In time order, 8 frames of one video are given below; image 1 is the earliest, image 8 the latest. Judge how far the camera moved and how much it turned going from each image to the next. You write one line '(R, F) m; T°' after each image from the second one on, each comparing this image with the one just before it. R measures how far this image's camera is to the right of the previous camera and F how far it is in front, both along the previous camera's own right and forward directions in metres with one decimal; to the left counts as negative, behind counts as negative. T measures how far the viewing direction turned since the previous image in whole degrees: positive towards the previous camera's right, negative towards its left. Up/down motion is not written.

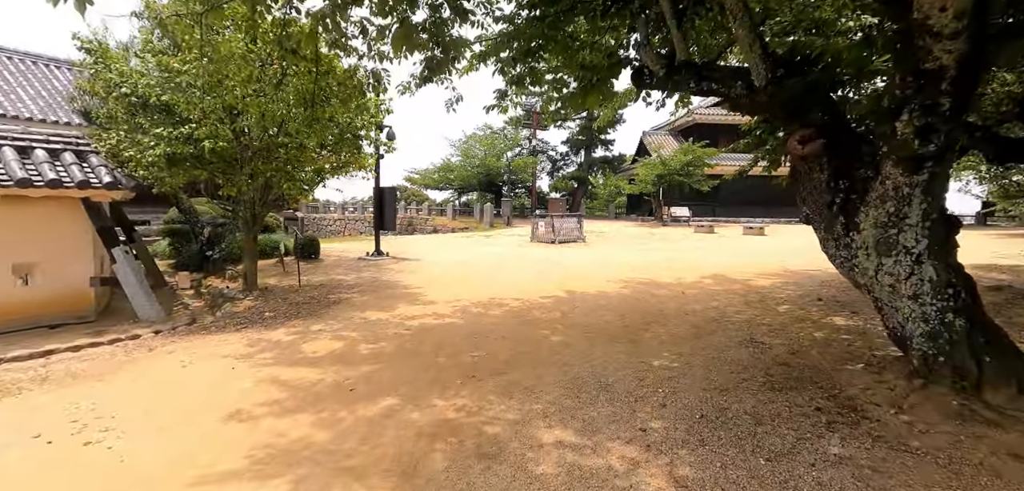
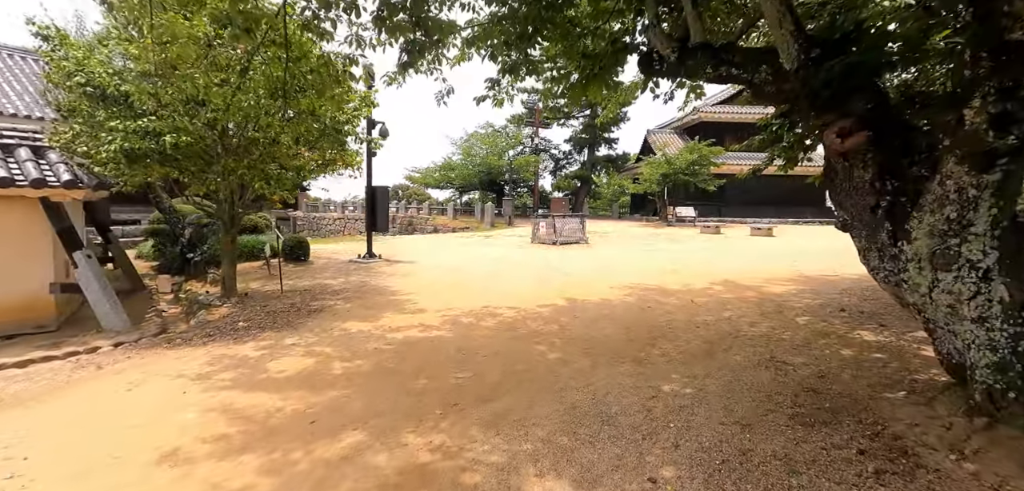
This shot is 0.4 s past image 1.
(+0.1, +0.5) m; 0°
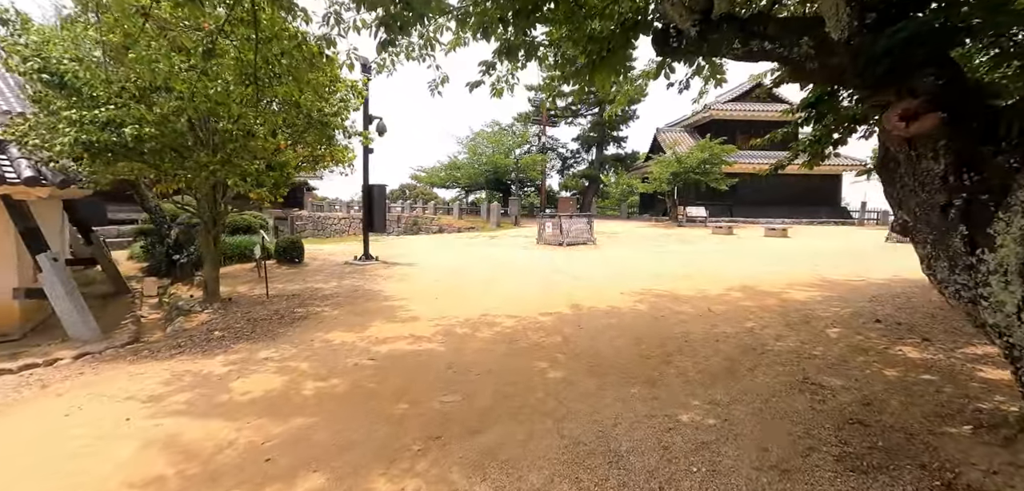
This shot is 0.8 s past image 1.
(+0.1, +0.5) m; -1°
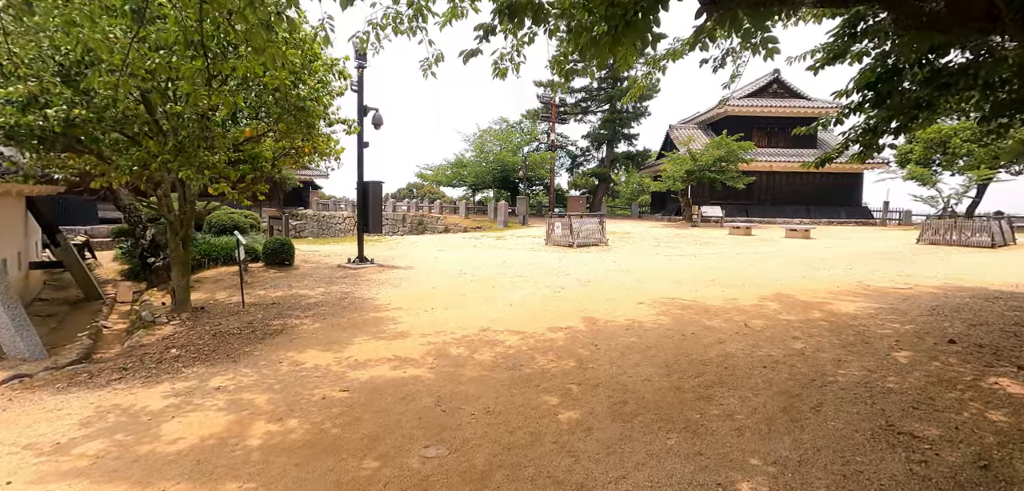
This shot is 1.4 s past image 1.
(0.0, +0.8) m; -1°
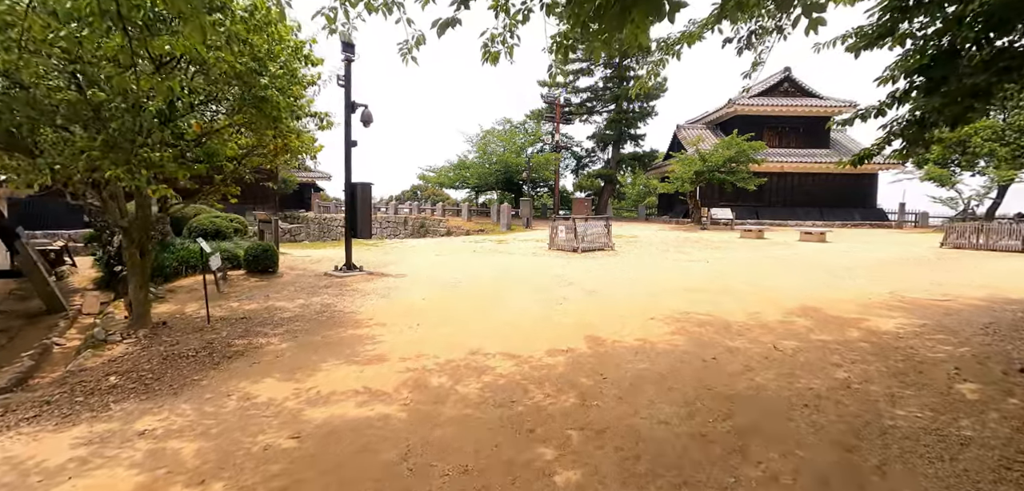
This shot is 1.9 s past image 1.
(+0.1, +0.7) m; -1°
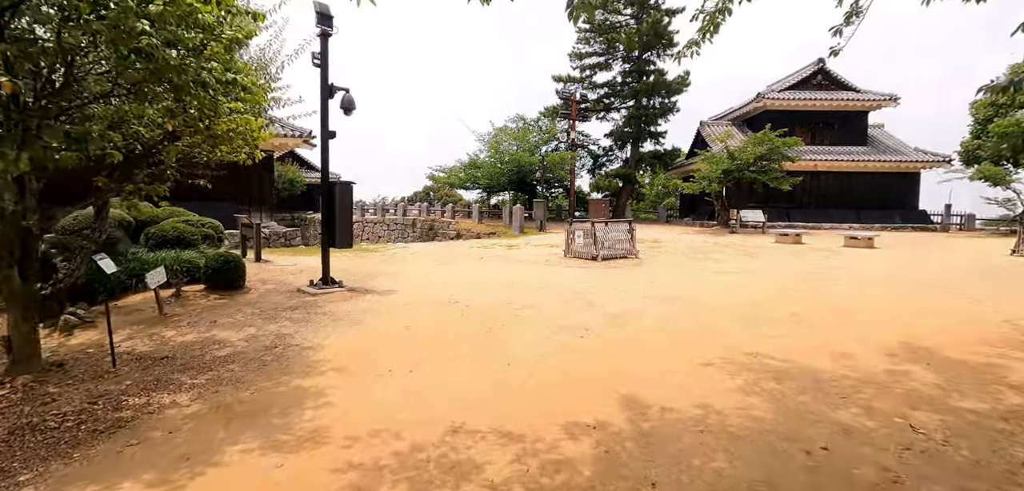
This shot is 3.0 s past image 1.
(+0.1, +1.5) m; -2°
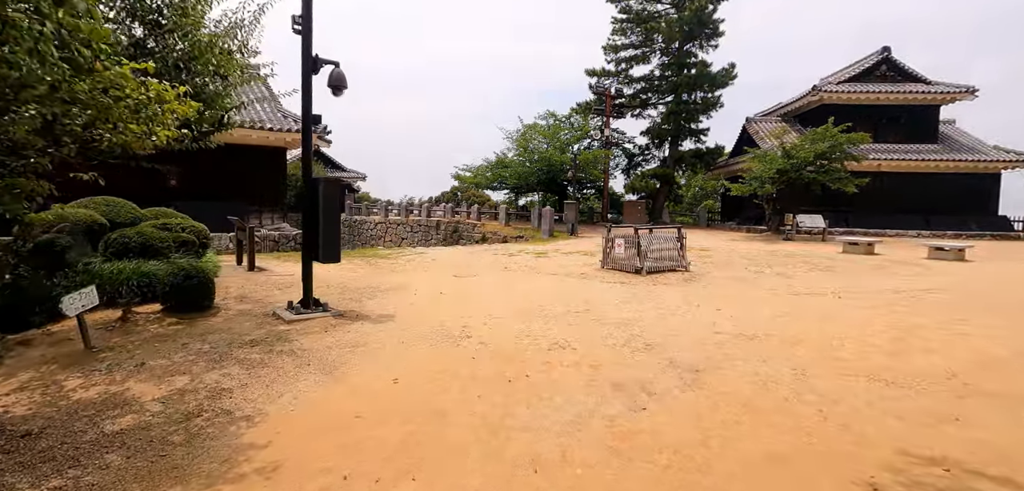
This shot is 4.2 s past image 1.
(0.0, +1.7) m; -4°
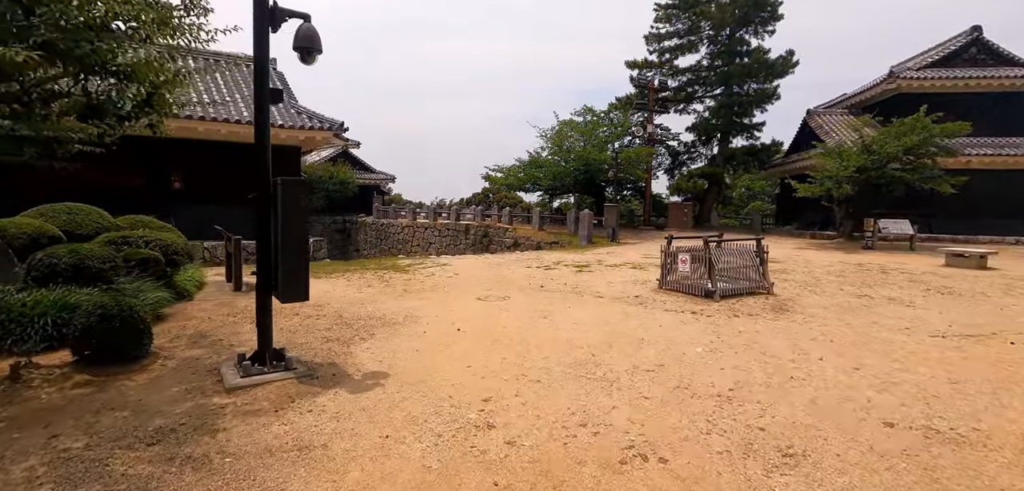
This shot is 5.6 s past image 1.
(-0.1, +1.9) m; -4°
